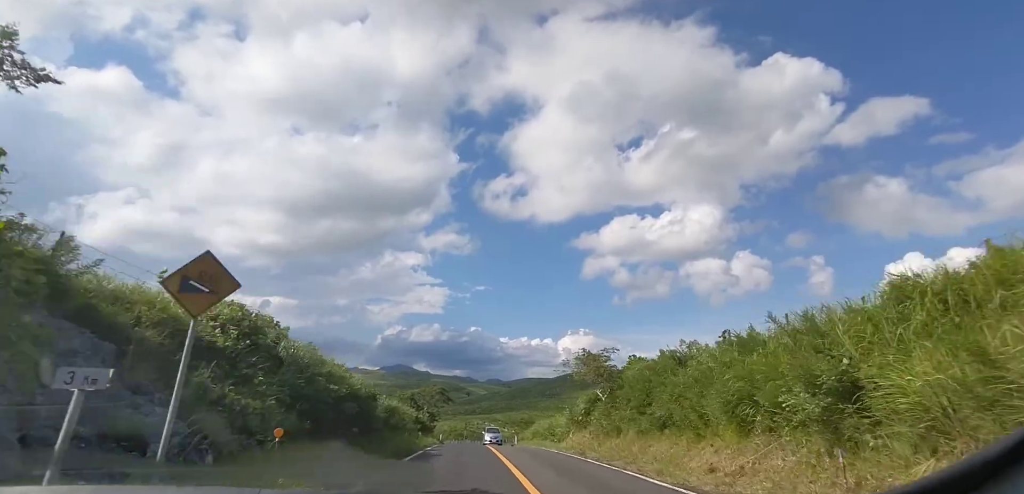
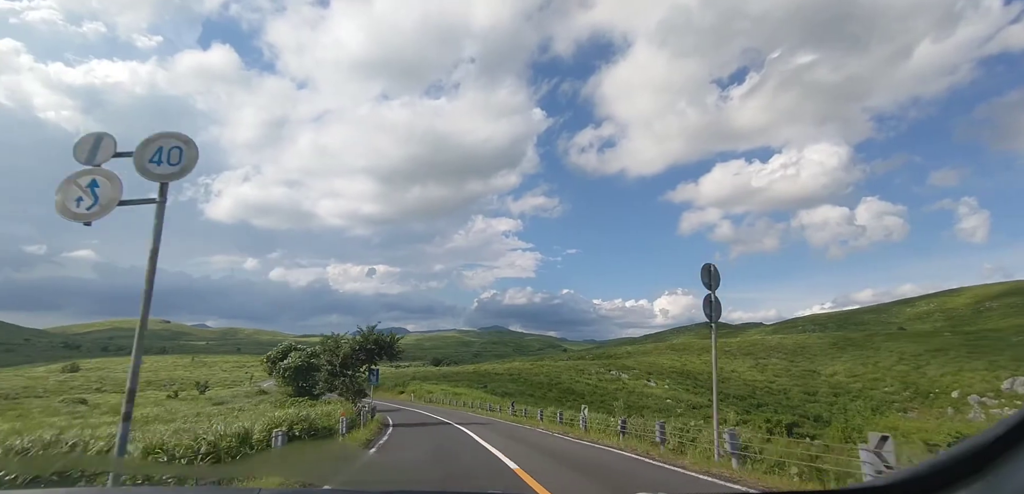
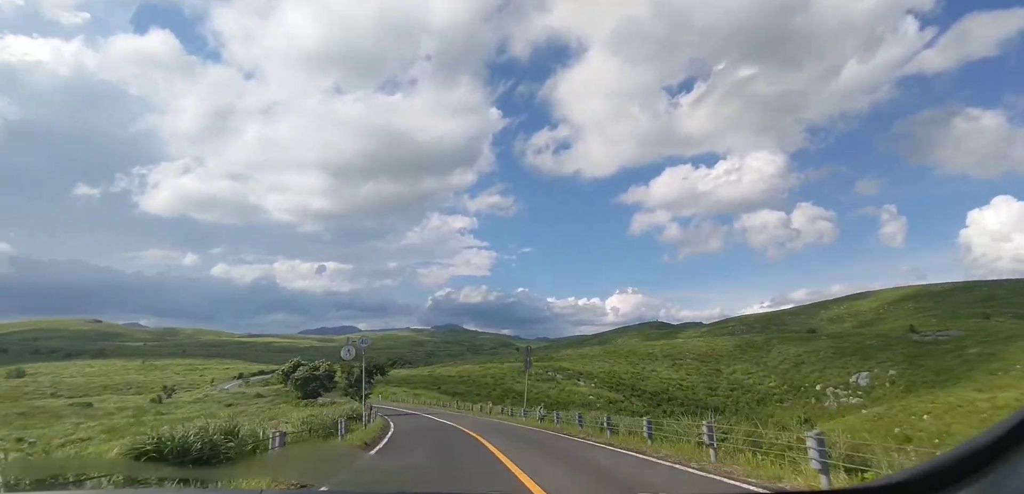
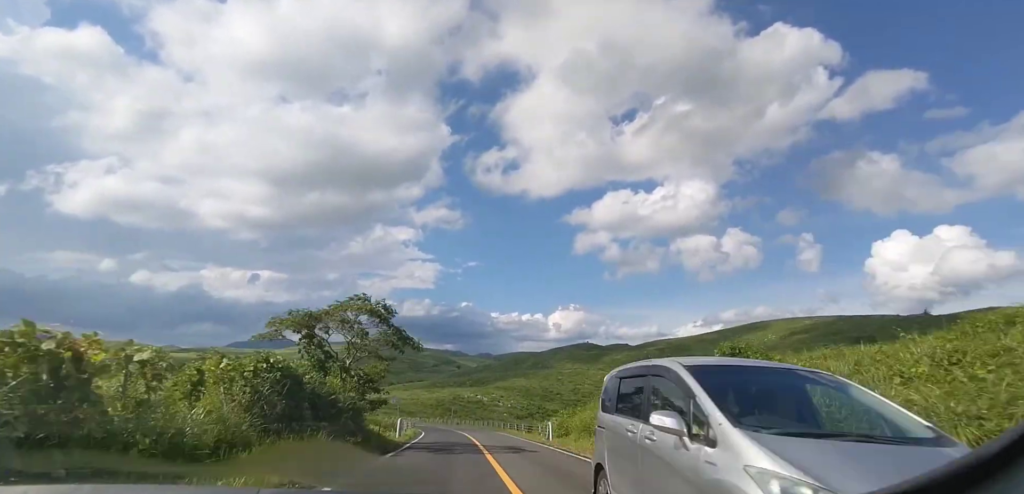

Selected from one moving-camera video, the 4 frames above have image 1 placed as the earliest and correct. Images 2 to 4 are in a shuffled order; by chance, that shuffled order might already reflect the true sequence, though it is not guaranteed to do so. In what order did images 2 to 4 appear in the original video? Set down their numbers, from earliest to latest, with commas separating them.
4, 3, 2
